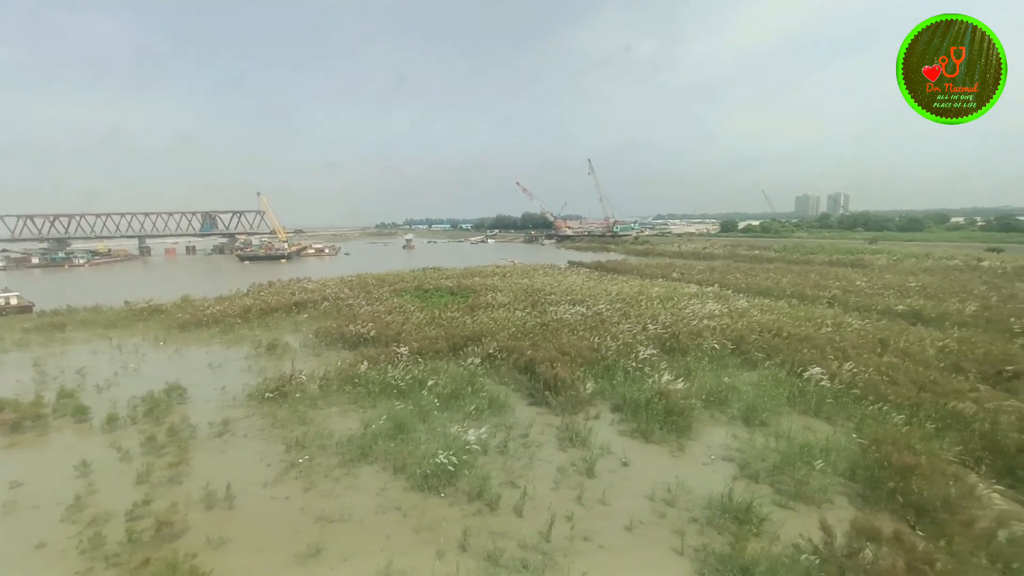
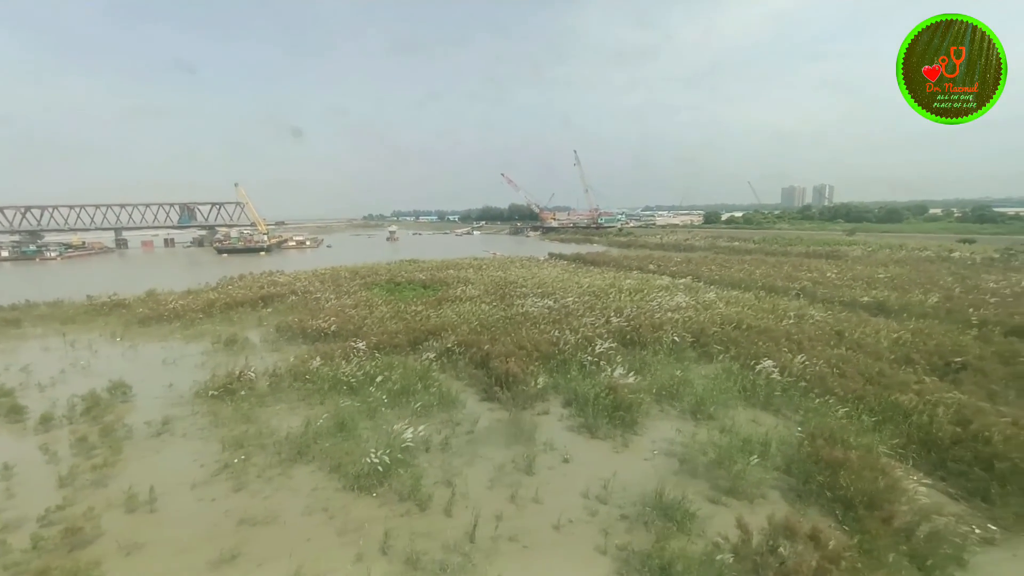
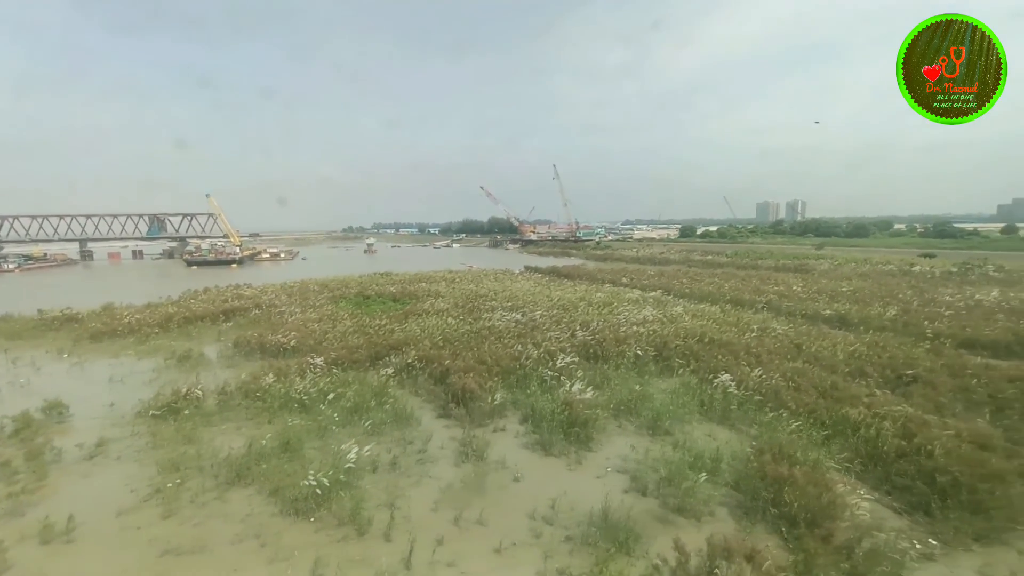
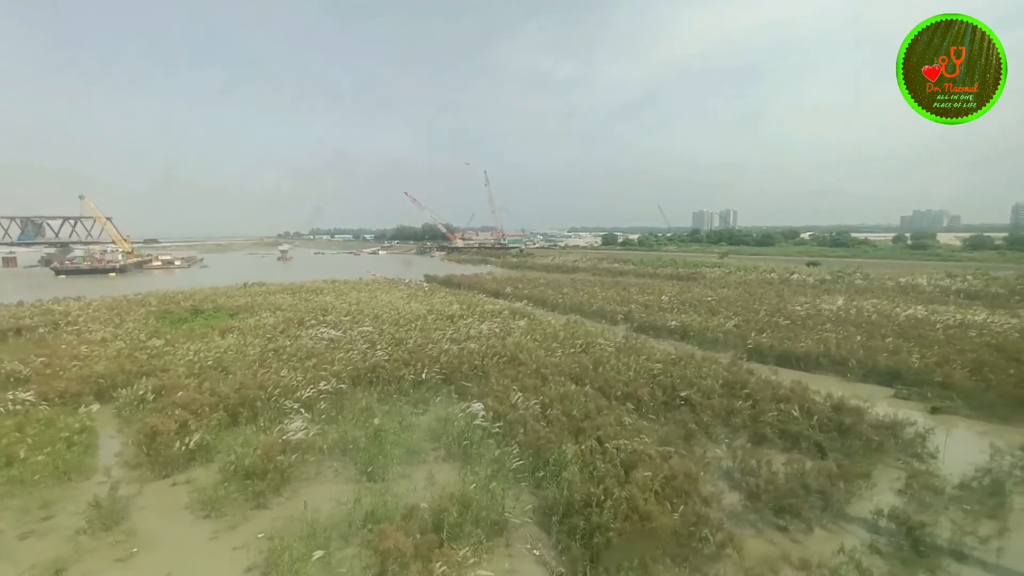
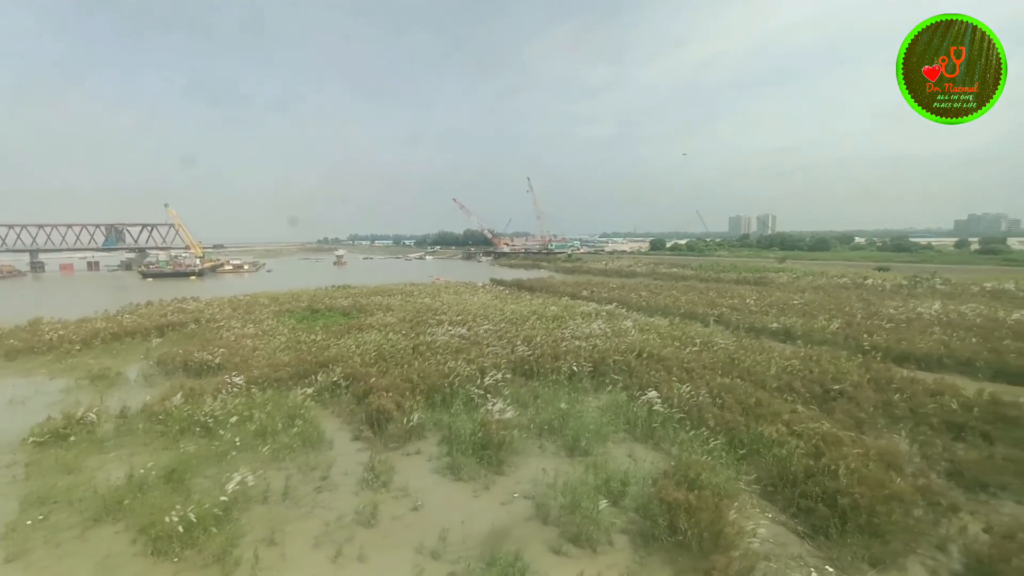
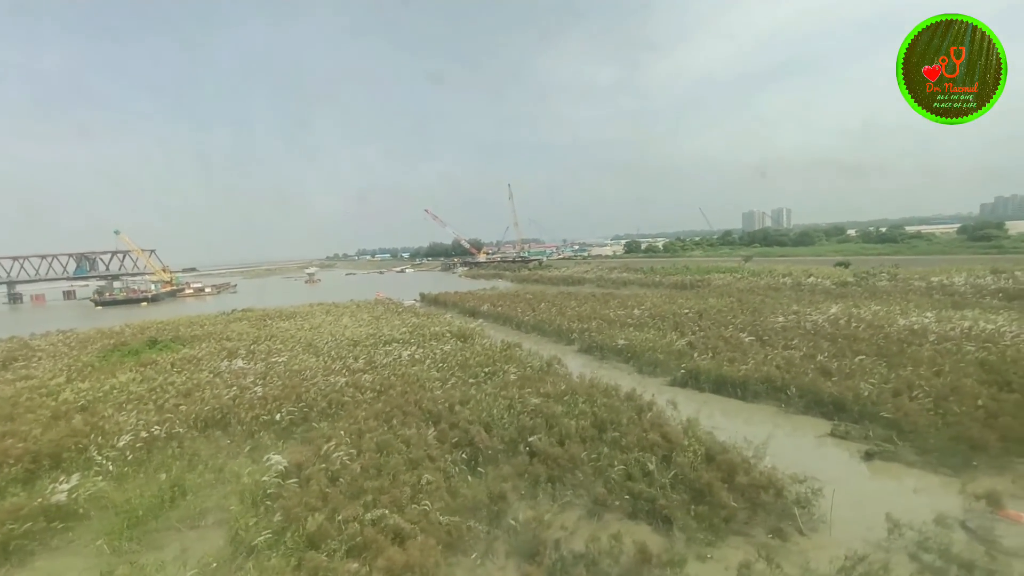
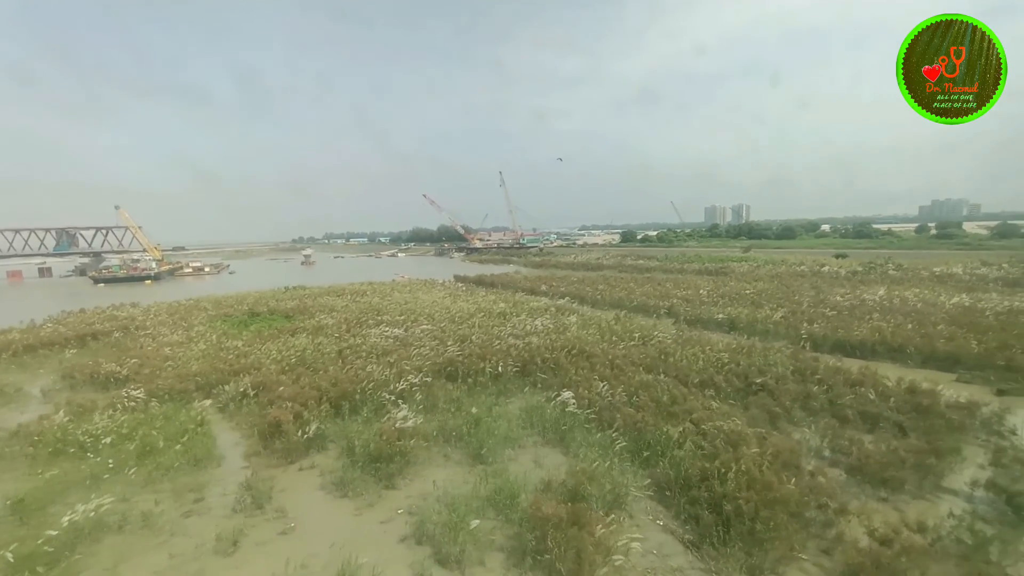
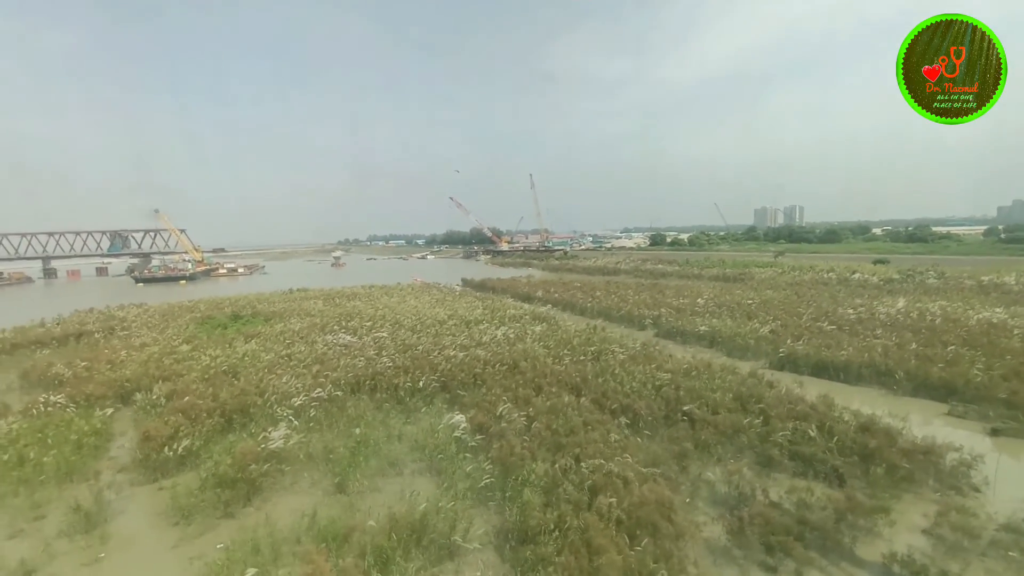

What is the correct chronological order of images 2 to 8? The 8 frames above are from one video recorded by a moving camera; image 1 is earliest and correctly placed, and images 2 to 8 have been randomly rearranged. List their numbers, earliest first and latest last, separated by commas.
2, 3, 5, 7, 4, 8, 6
